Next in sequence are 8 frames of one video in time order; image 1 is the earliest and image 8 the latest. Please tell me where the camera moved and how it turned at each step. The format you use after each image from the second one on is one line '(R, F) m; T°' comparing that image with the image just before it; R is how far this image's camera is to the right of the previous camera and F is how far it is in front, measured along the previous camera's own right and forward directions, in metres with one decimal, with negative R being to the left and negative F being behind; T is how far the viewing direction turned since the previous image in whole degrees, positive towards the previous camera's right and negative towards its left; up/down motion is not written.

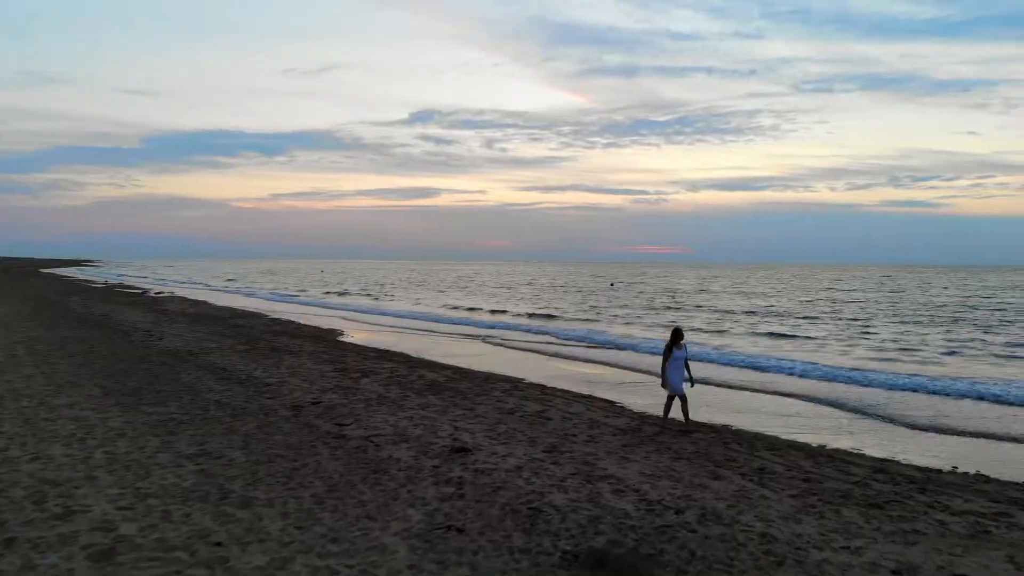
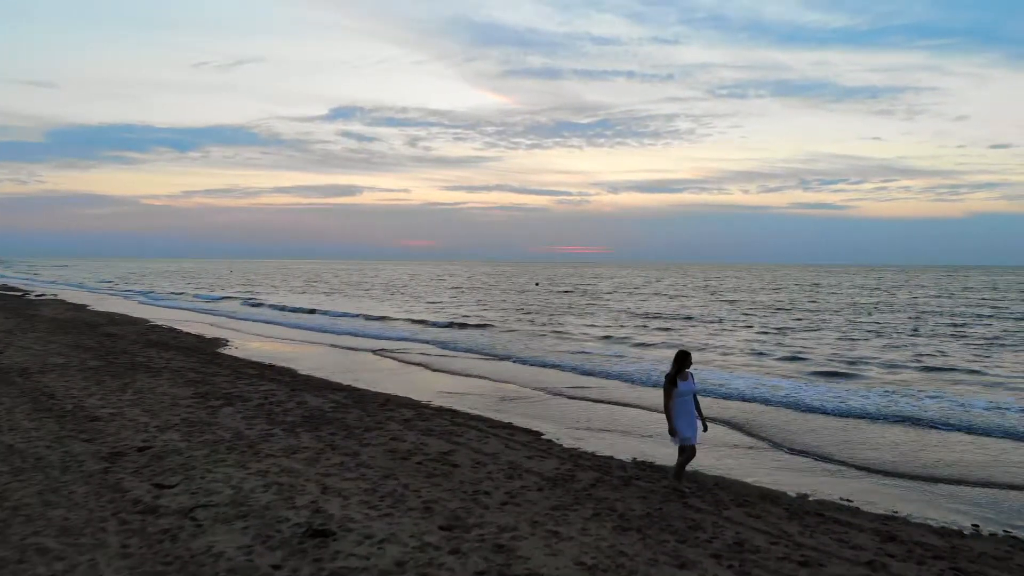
(+0.4, +3.3) m; +4°
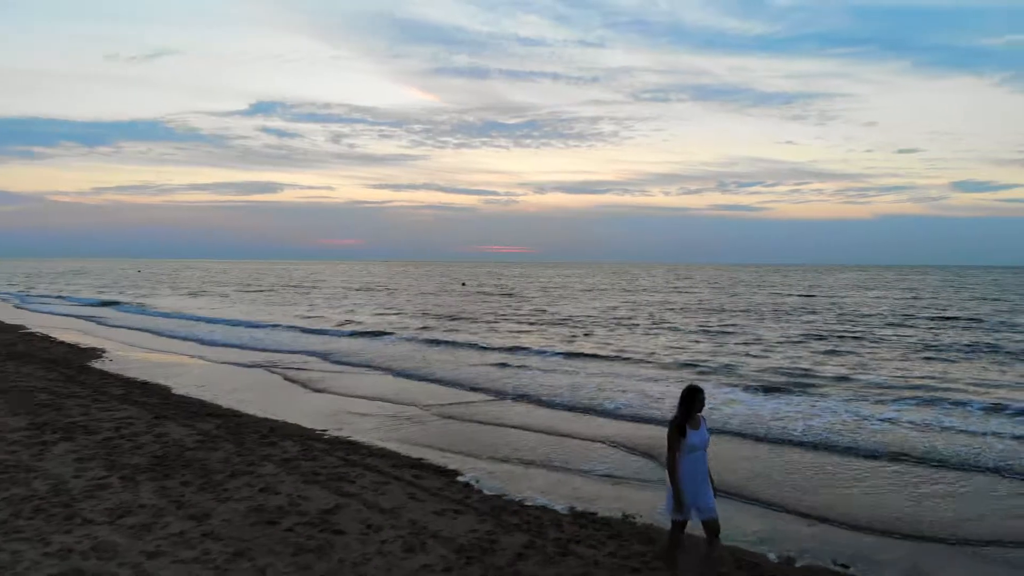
(+0.2, +2.5) m; +4°
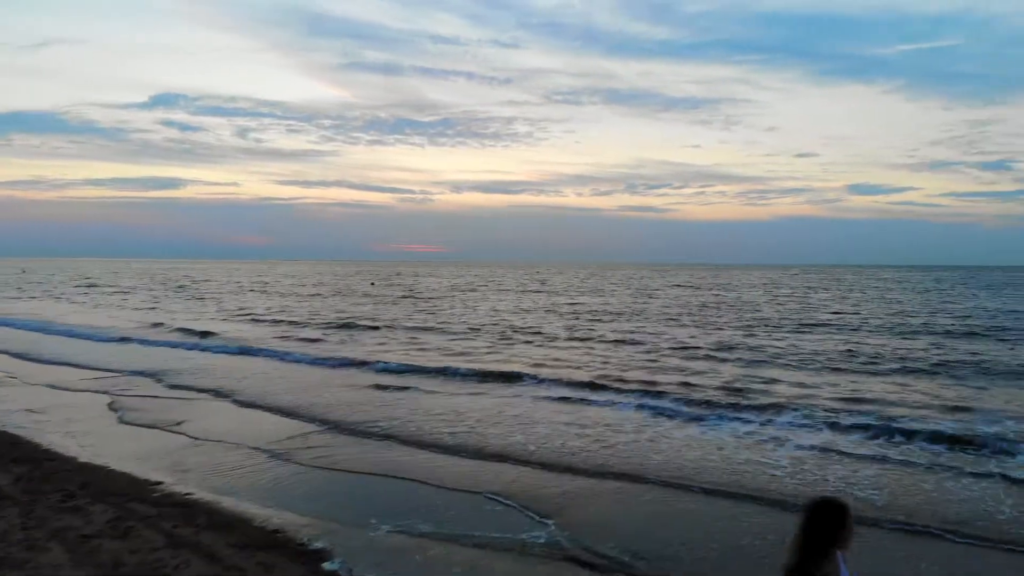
(+0.2, +2.8) m; +5°
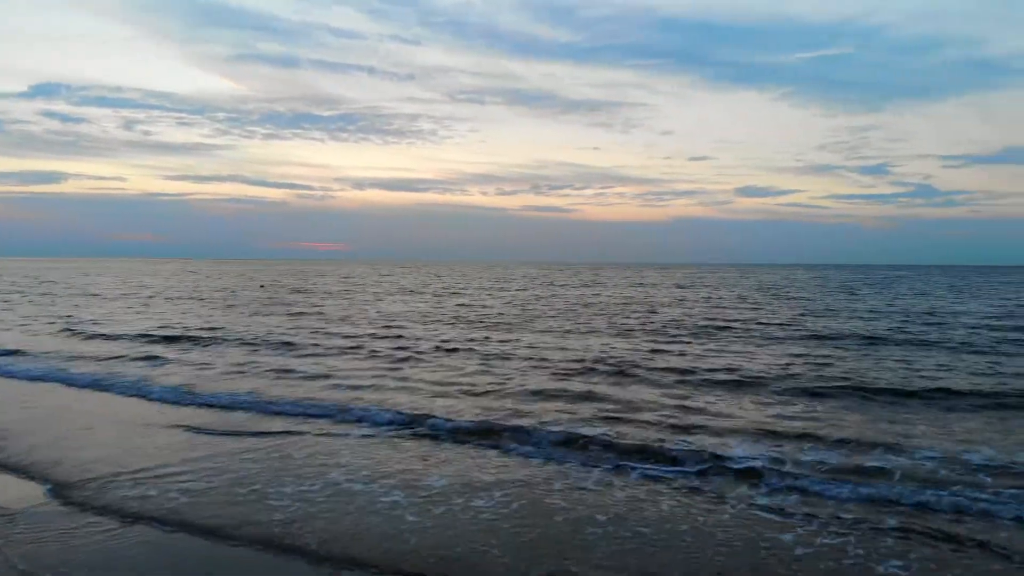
(+0.2, +2.7) m; +6°
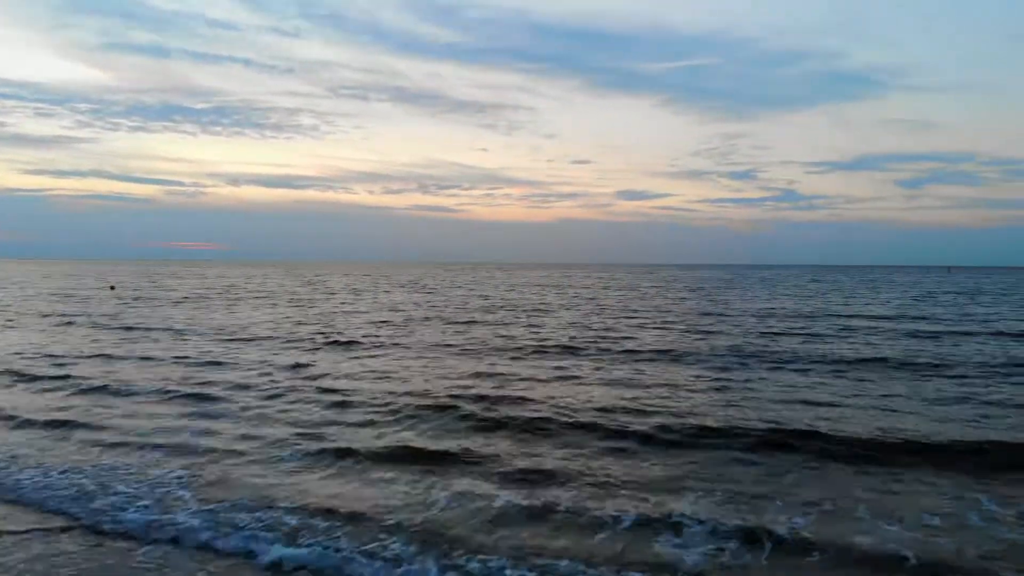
(+0.2, +3.0) m; +7°
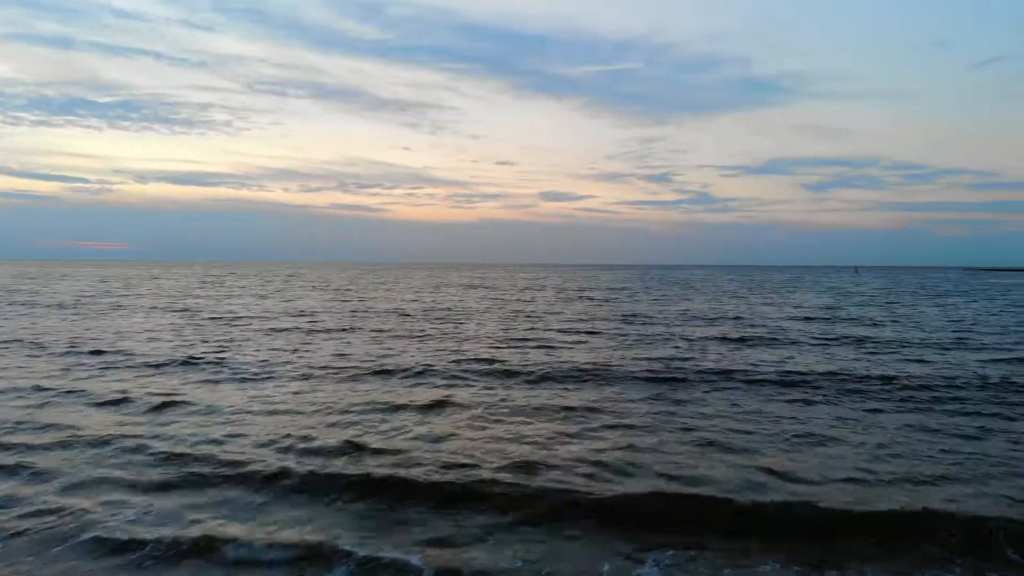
(+0.1, +1.8) m; +5°
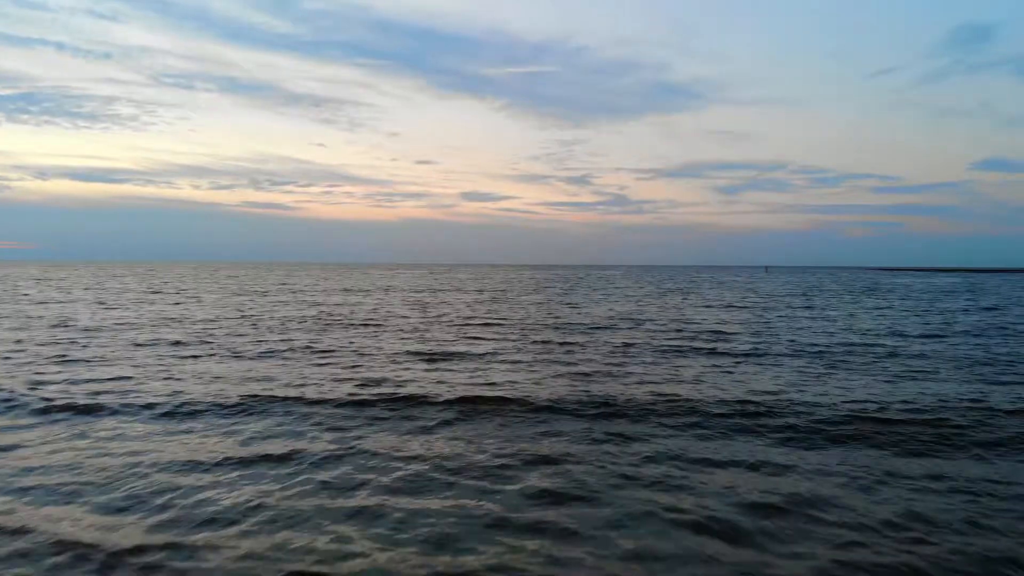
(+0.1, +1.4) m; +5°
